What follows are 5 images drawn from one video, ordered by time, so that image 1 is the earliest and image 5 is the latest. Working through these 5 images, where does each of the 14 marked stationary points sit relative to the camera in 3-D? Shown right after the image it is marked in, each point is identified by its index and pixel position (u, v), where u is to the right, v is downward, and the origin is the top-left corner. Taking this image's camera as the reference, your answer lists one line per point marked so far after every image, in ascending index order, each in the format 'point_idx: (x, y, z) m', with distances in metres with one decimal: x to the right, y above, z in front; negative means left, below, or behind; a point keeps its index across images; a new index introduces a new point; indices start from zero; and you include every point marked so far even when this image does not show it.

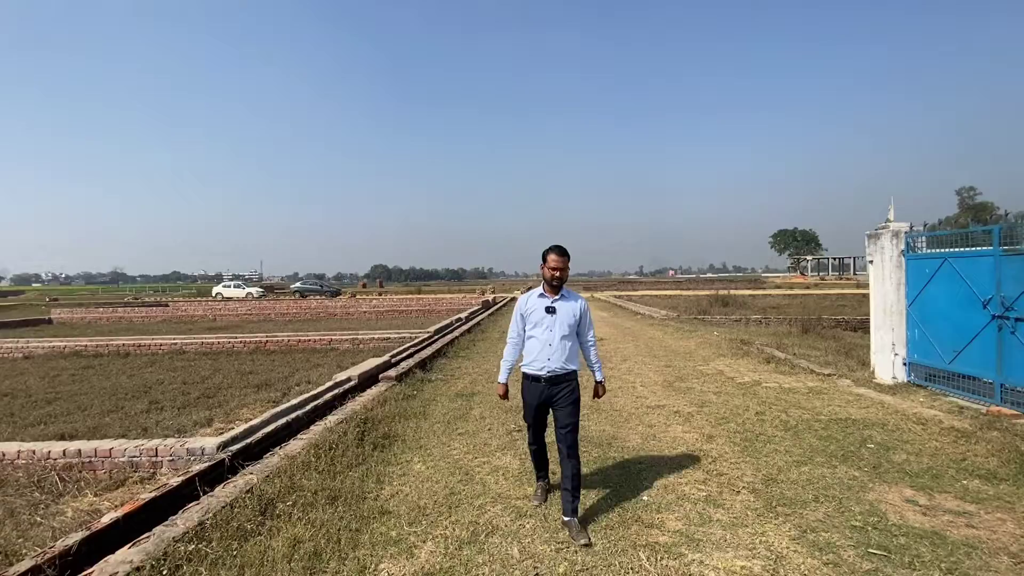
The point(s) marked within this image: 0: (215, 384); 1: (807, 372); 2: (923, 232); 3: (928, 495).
0: (-4.6, -1.5, +8.2) m
1: (+4.2, -1.2, +7.4) m
2: (+4.9, +0.7, +6.2) m
3: (+2.7, -1.3, +3.4) m
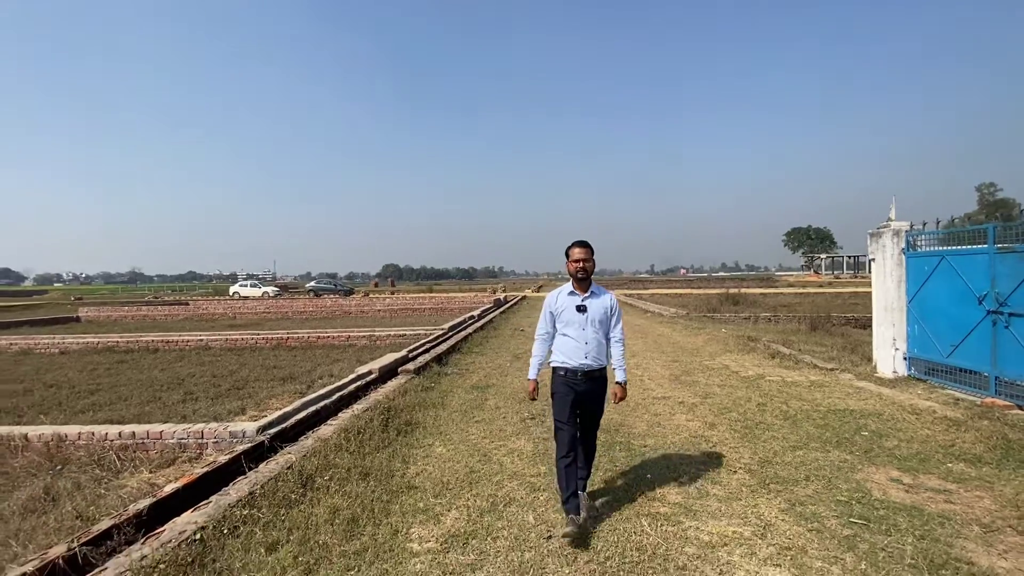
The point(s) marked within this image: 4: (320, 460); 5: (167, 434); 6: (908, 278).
0: (-4.4, -1.5, +8.7) m
1: (+4.3, -1.1, +7.7) m
2: (+5.0, +0.7, +6.4) m
3: (+2.8, -1.3, +3.7) m
4: (-1.5, -1.3, +4.0) m
5: (-3.1, -1.3, +4.7) m
6: (+5.0, +0.1, +6.6) m
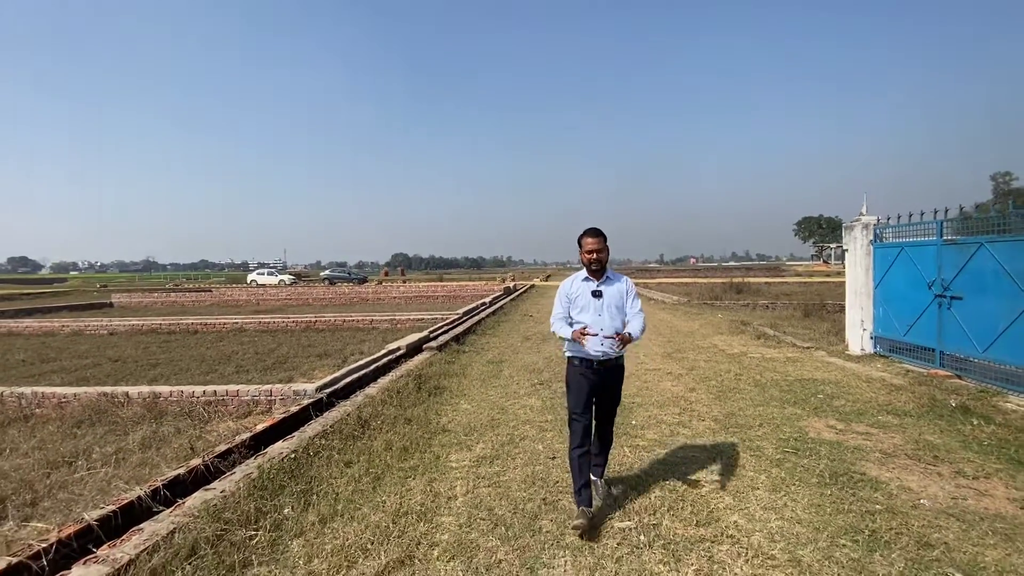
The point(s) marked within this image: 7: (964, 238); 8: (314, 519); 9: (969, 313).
0: (-4.2, -1.2, +9.7) m
1: (+4.5, -0.9, +8.5) m
2: (+5.2, +0.9, +7.3) m
3: (+2.9, -1.2, +4.6) m
4: (-1.3, -1.2, +5.0) m
5: (-2.9, -1.1, +5.7) m
6: (+5.2, +0.3, +7.5) m
7: (+5.0, +0.6, +5.8) m
8: (-1.2, -1.3, +3.1) m
9: (+5.0, -0.3, +5.7) m
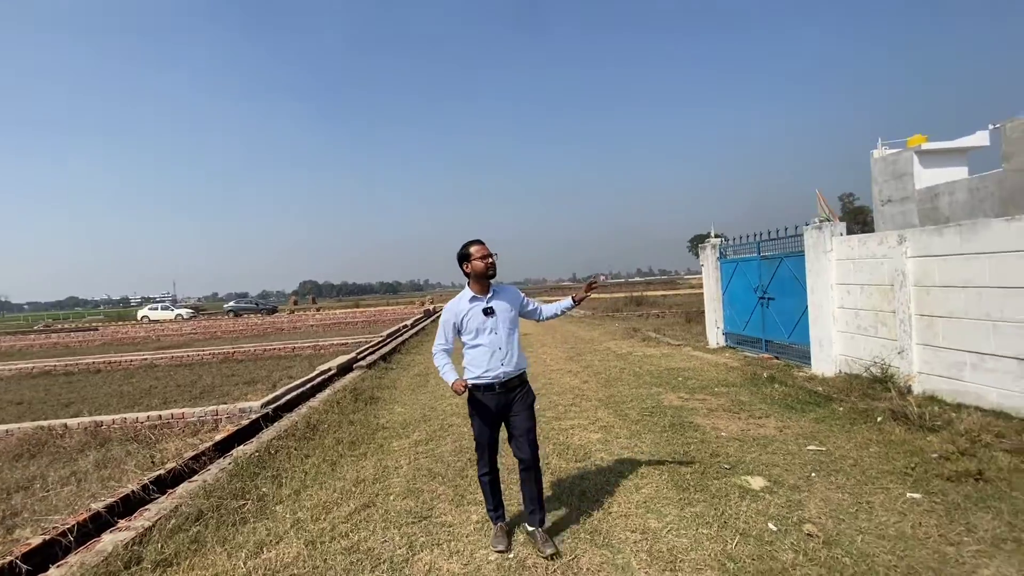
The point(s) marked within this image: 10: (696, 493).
0: (-5.8, -1.8, +10.0) m
1: (+3.0, -1.1, +10.3) m
2: (+3.8, +0.8, +9.2) m
3: (+2.1, -1.2, +6.1) m
4: (-2.2, -1.4, +5.8) m
5: (-3.8, -1.5, +6.3) m
6: (+3.8, +0.2, +9.4) m
7: (+3.8, +0.5, +7.7) m
8: (-1.7, -1.5, +3.9) m
9: (+3.9, -0.3, +7.6) m
10: (+1.1, -1.2, +3.1) m
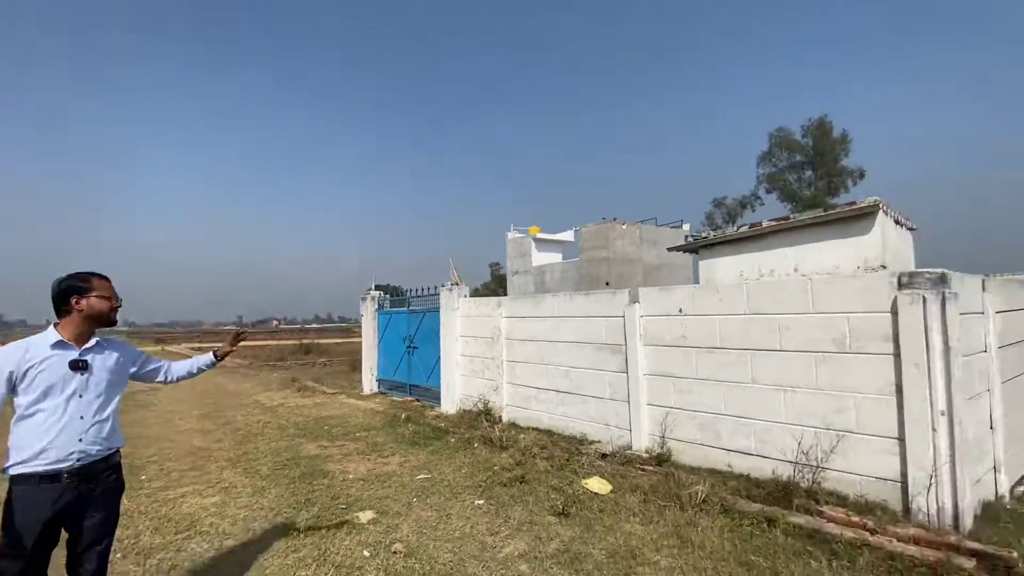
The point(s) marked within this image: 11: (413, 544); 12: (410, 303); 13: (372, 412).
0: (-10.8, -2.2, +5.0) m
1: (-3.7, -2.1, +10.3) m
2: (-2.5, -0.2, +10.0) m
3: (-2.1, -1.8, +6.3) m
4: (-5.5, -1.8, +3.7) m
5: (-7.1, -1.8, +3.1) m
6: (-2.6, -0.8, +10.1) m
7: (-1.6, -0.3, +8.8) m
8: (-4.0, -1.7, +2.4) m
9: (-1.5, -1.1, +8.7) m
10: (-1.3, -1.6, +3.3) m
11: (-0.6, -1.5, +3.1) m
12: (-1.8, -0.2, +9.2) m
13: (-2.1, -1.9, +8.1) m
